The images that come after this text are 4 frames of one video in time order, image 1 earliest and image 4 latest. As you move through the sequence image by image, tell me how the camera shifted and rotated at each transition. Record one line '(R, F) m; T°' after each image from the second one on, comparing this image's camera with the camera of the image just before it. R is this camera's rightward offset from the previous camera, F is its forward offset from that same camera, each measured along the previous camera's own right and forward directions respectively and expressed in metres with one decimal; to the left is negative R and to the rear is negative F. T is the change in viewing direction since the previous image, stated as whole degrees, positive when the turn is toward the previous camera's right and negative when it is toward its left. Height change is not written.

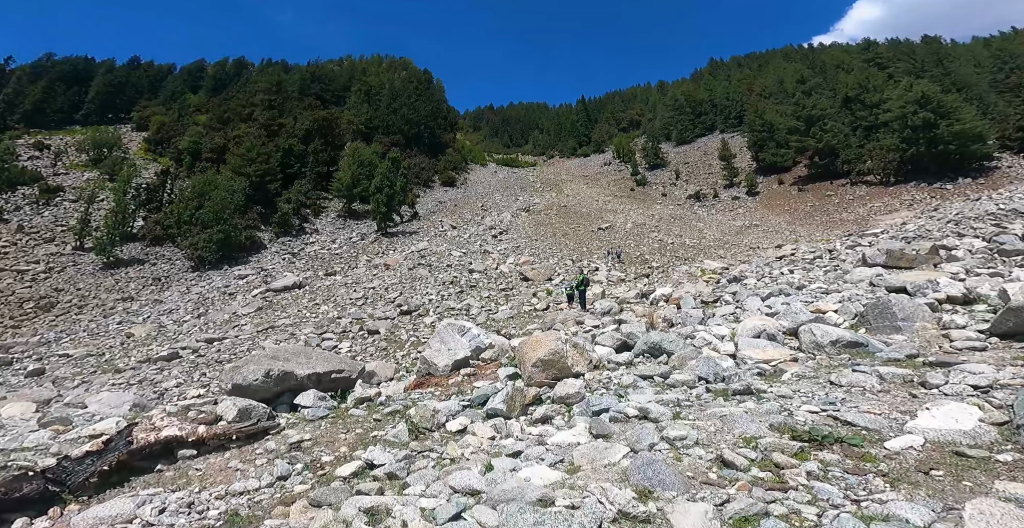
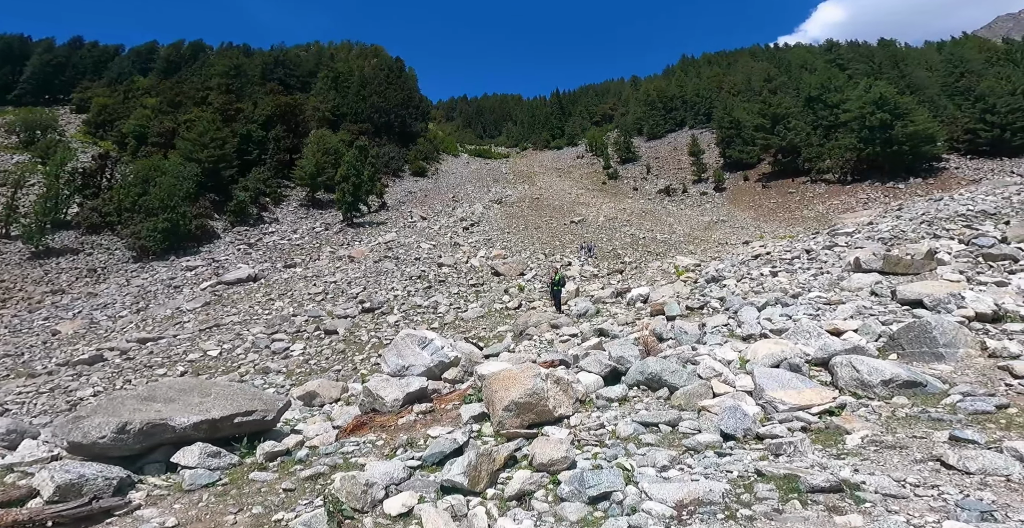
(0.0, +1.2) m; +3°
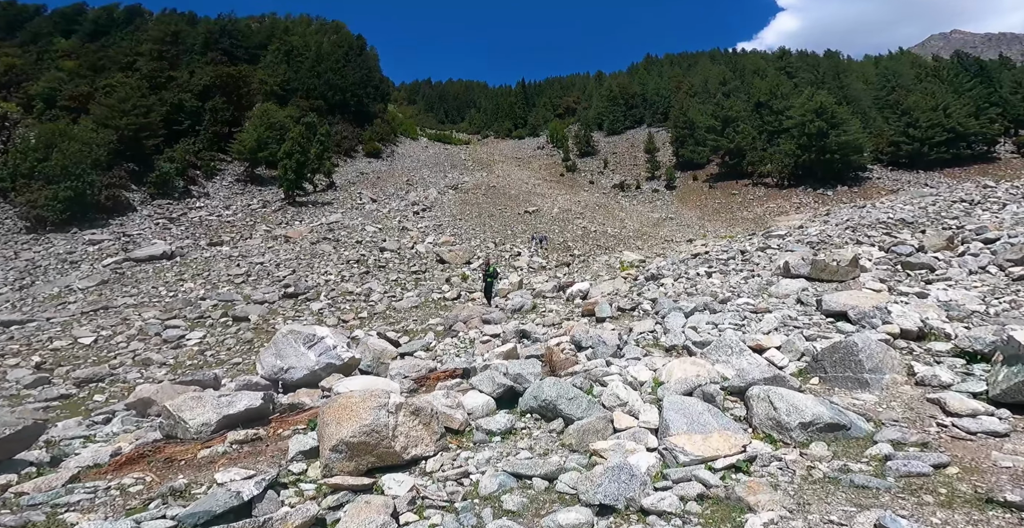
(+0.6, +1.0) m; +4°
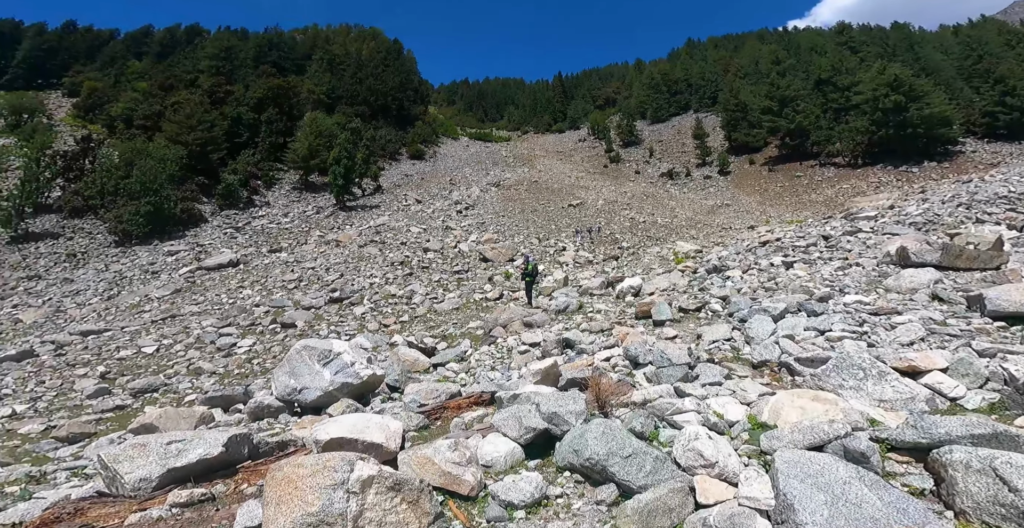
(+0.1, +1.2) m; -5°
